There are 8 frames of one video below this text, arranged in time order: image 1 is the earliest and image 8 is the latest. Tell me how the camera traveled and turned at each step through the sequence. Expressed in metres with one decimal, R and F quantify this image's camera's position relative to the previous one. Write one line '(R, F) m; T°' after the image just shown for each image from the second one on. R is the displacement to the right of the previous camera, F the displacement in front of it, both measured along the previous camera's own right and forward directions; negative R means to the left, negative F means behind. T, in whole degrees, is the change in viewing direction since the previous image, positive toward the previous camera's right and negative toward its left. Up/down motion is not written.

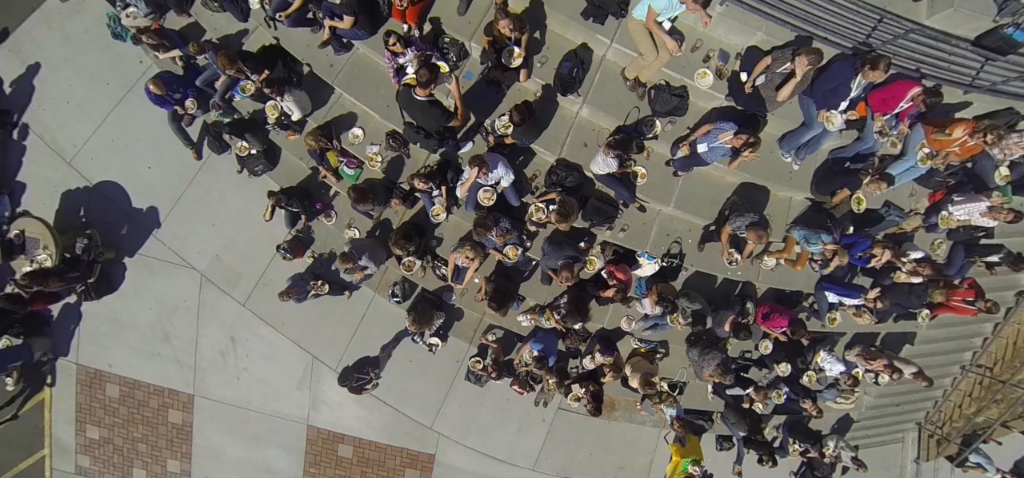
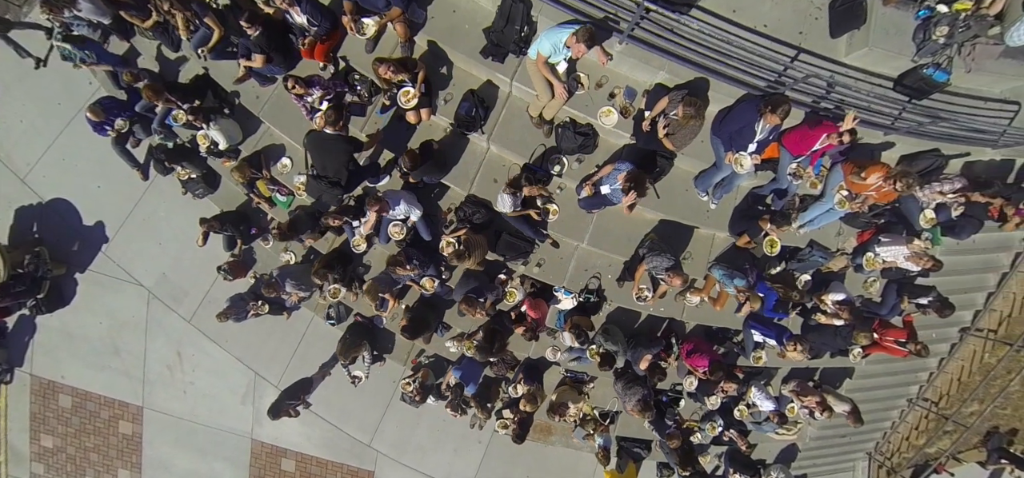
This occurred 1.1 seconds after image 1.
(+1.9, 0.0) m; -3°
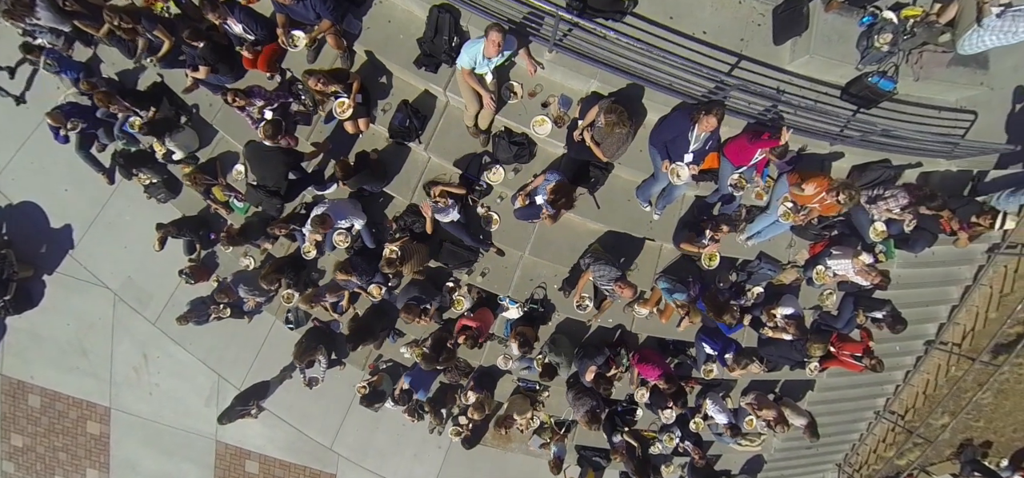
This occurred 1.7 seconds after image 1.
(+1.2, +0.1) m; -2°
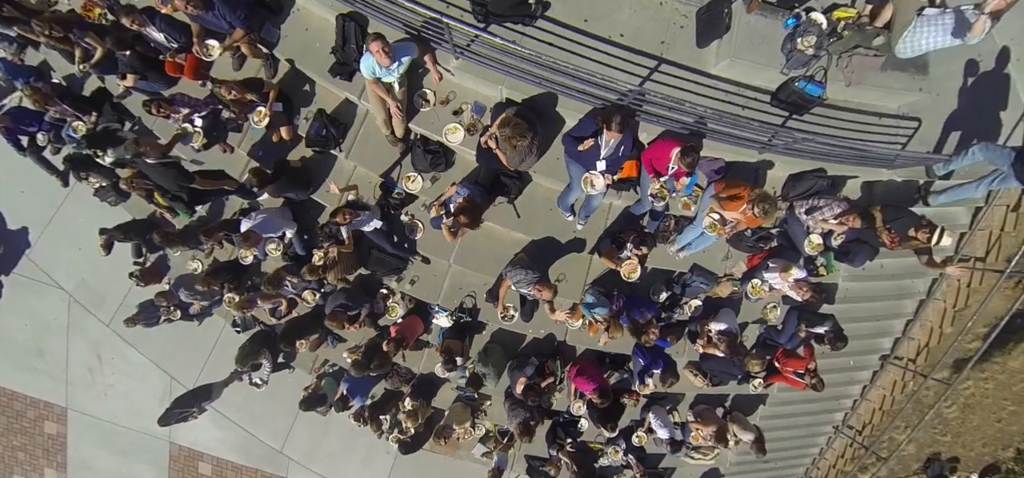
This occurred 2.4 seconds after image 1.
(+1.5, +0.3) m; -2°
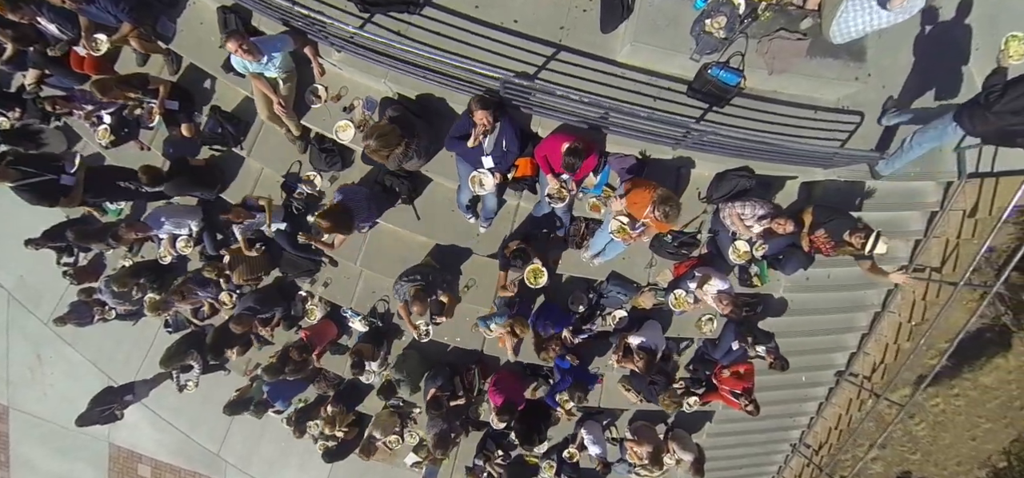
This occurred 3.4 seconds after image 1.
(+1.7, +0.6) m; -2°
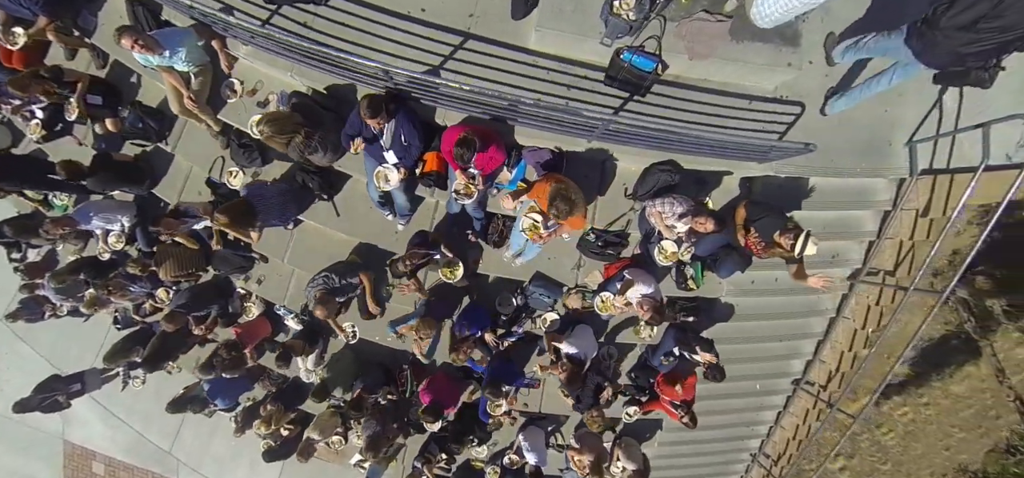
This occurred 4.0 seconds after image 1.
(+1.2, +0.3) m; -1°
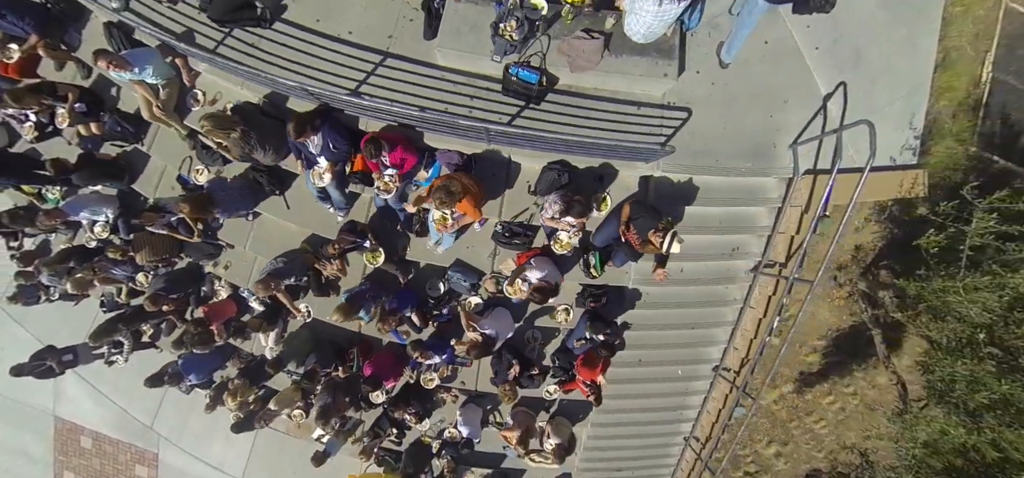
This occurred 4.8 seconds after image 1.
(+1.2, -1.2) m; -1°
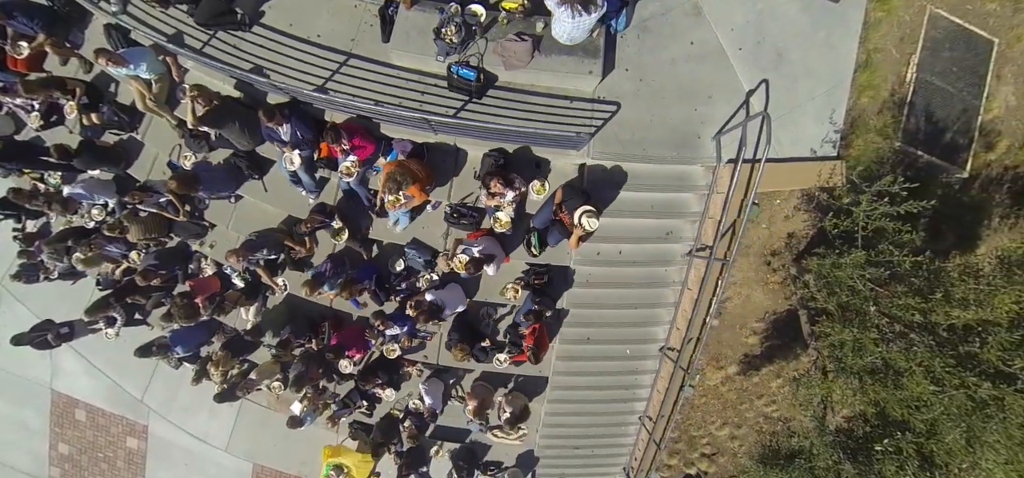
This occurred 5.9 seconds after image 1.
(+0.8, -1.1) m; 0°
